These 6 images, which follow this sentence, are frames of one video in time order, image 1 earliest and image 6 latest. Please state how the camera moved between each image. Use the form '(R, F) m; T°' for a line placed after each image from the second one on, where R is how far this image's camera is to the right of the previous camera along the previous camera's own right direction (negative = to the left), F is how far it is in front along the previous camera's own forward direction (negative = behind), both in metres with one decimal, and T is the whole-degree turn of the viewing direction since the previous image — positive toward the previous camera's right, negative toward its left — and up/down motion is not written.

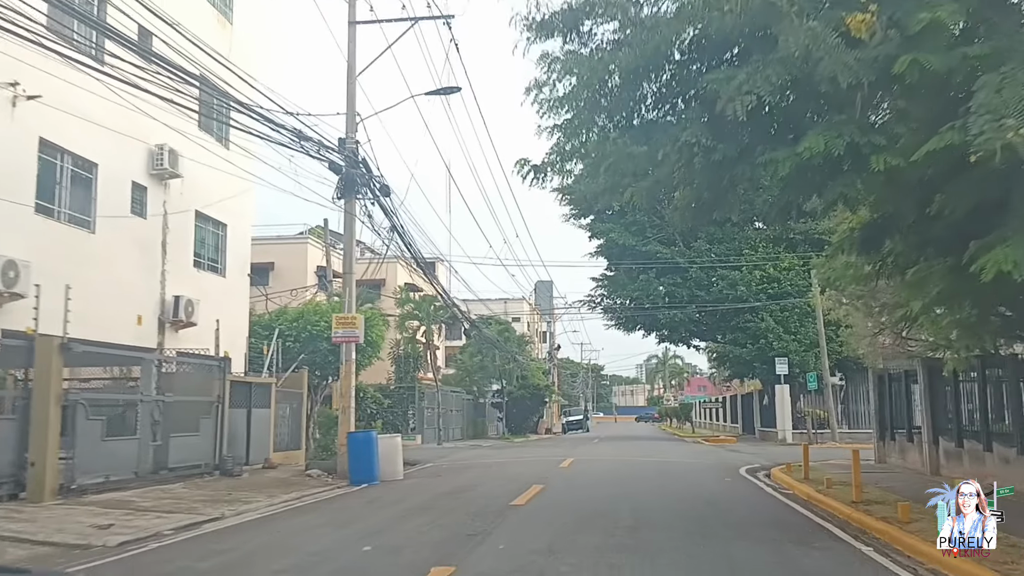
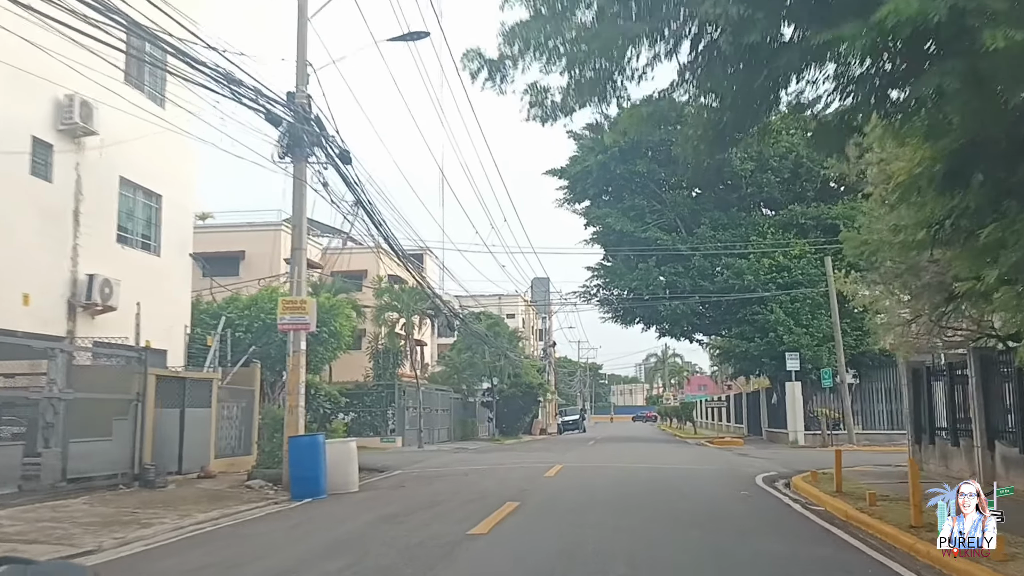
(+0.4, +2.8) m; 0°
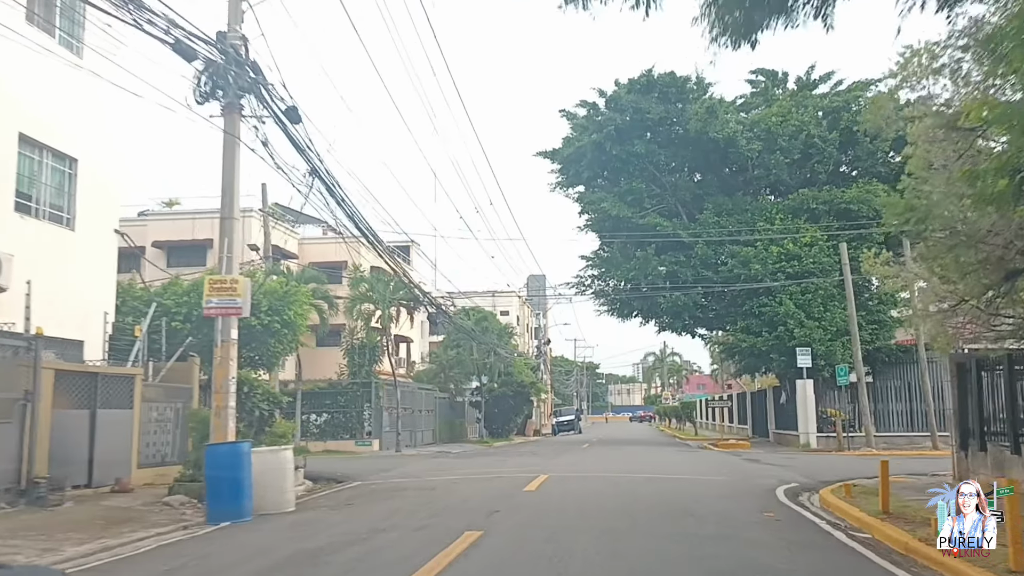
(+0.4, +2.7) m; 0°
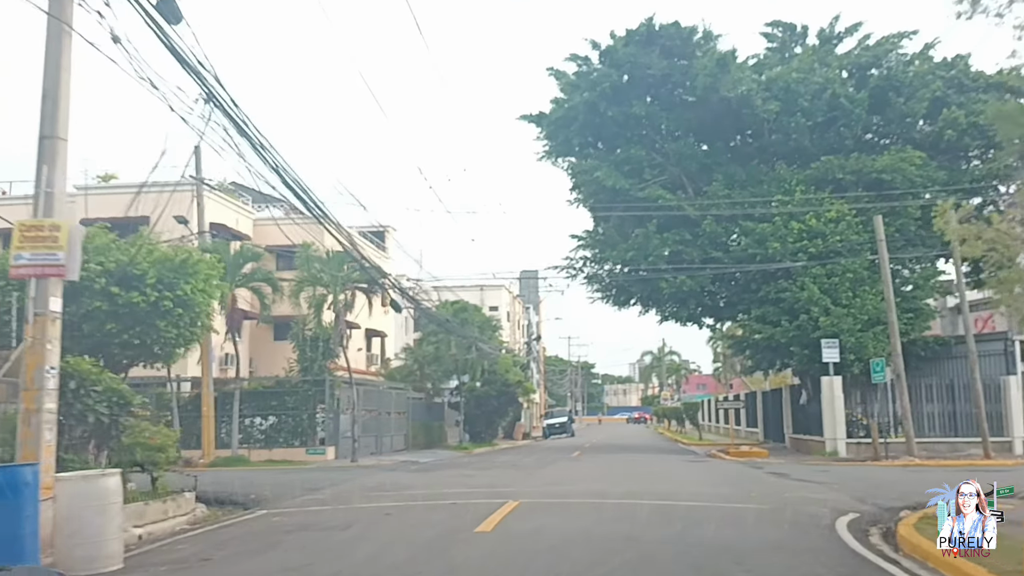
(+0.5, +4.2) m; 0°
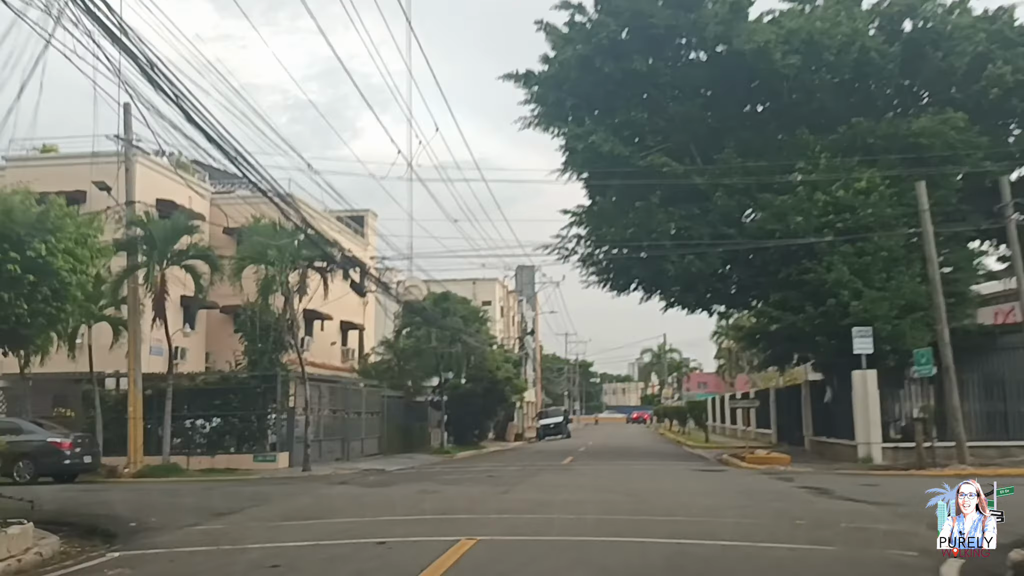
(+0.4, +3.5) m; 0°
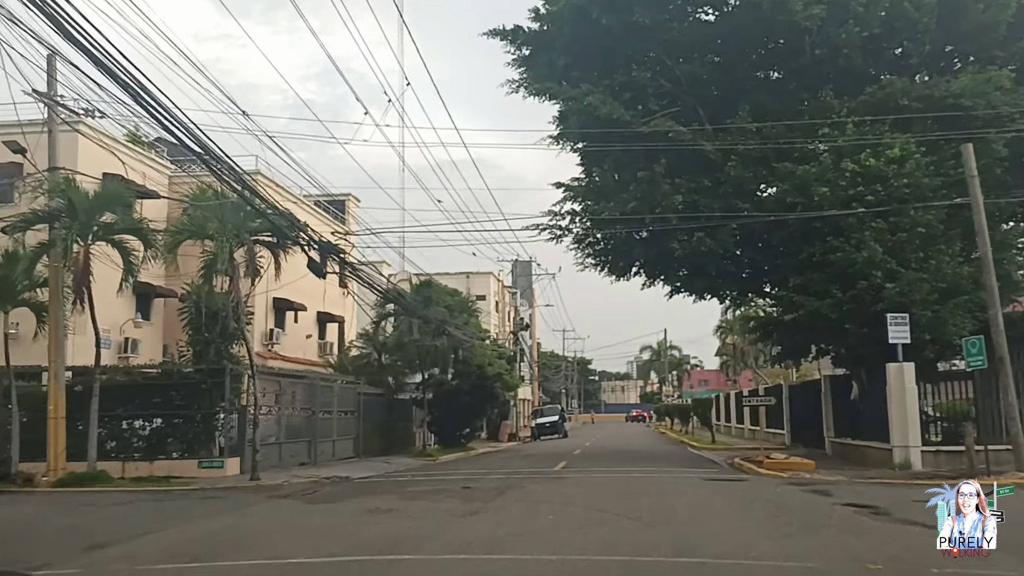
(+0.3, +2.8) m; 0°
